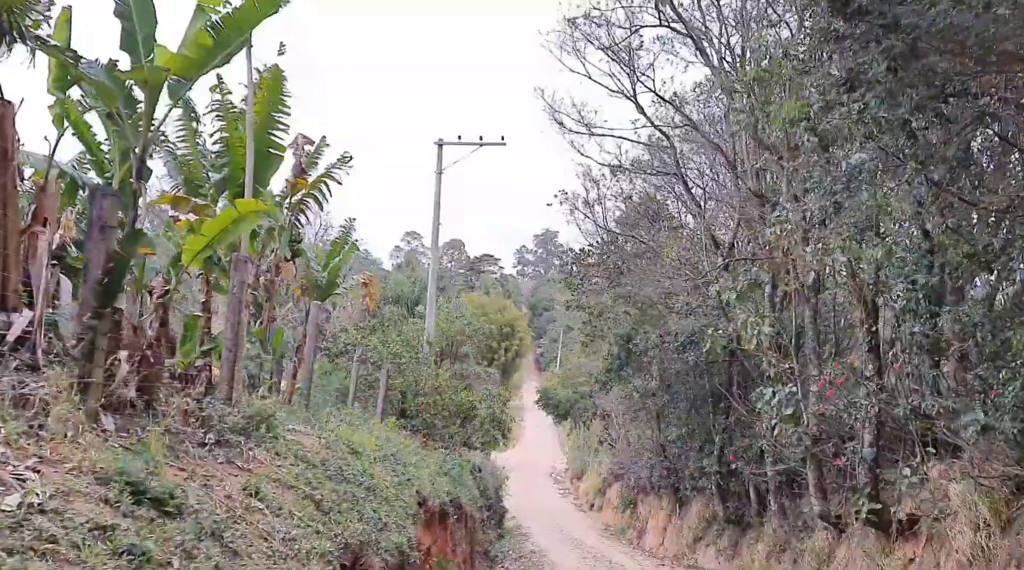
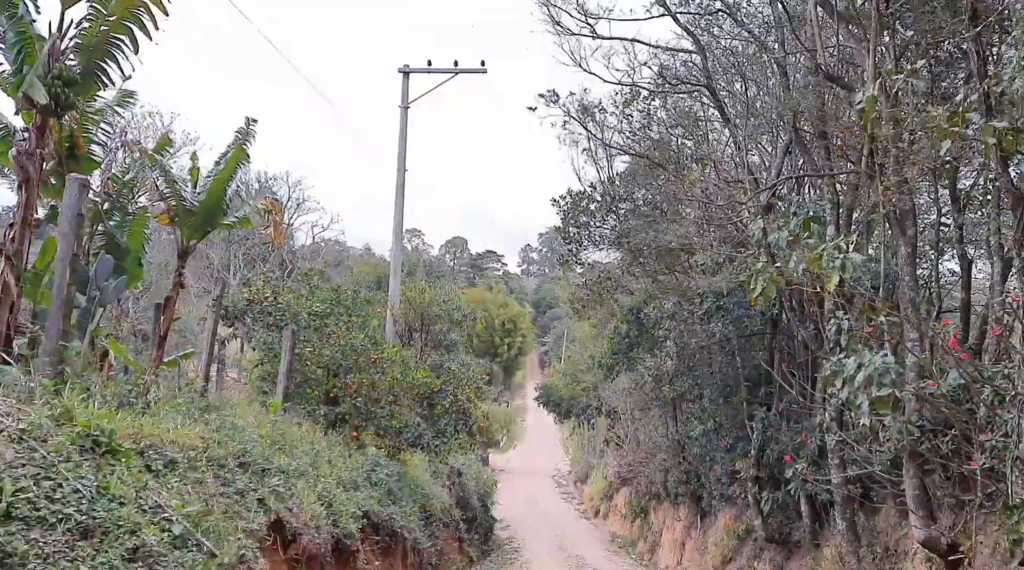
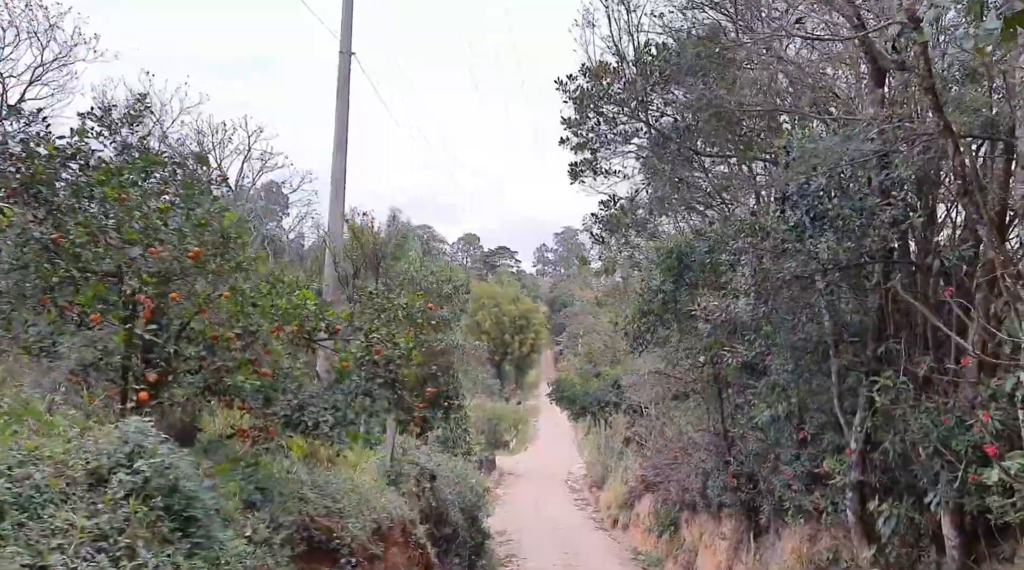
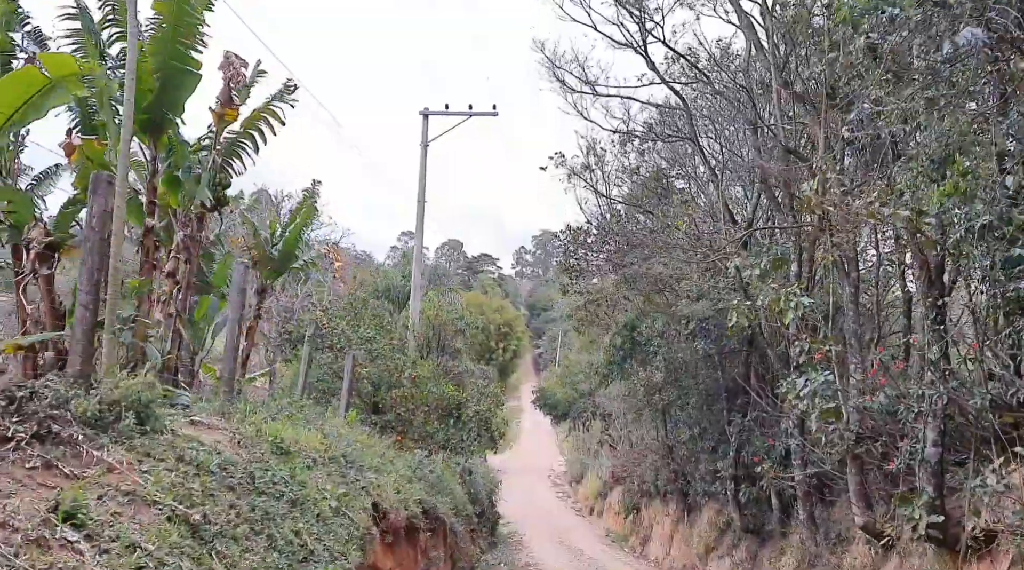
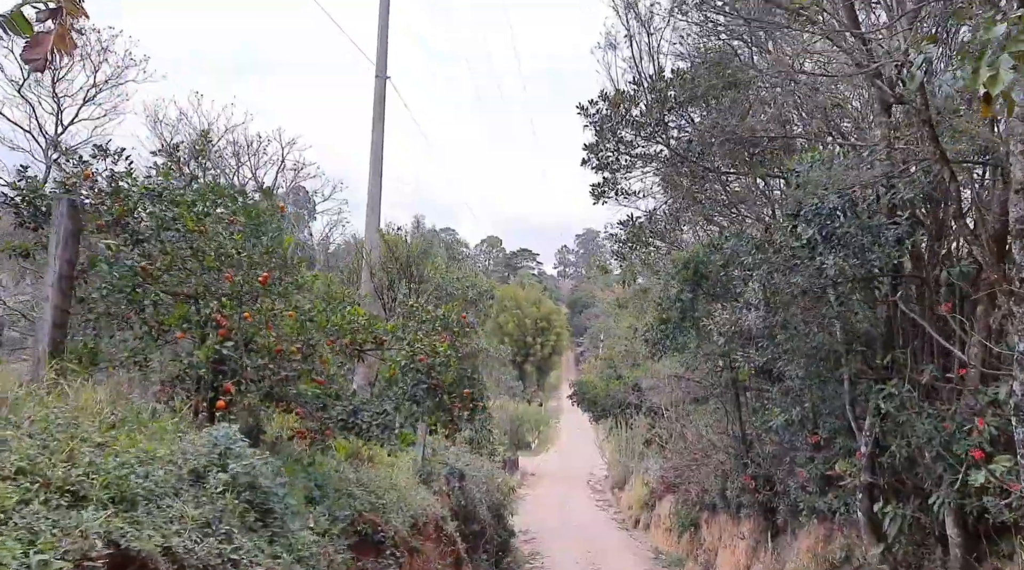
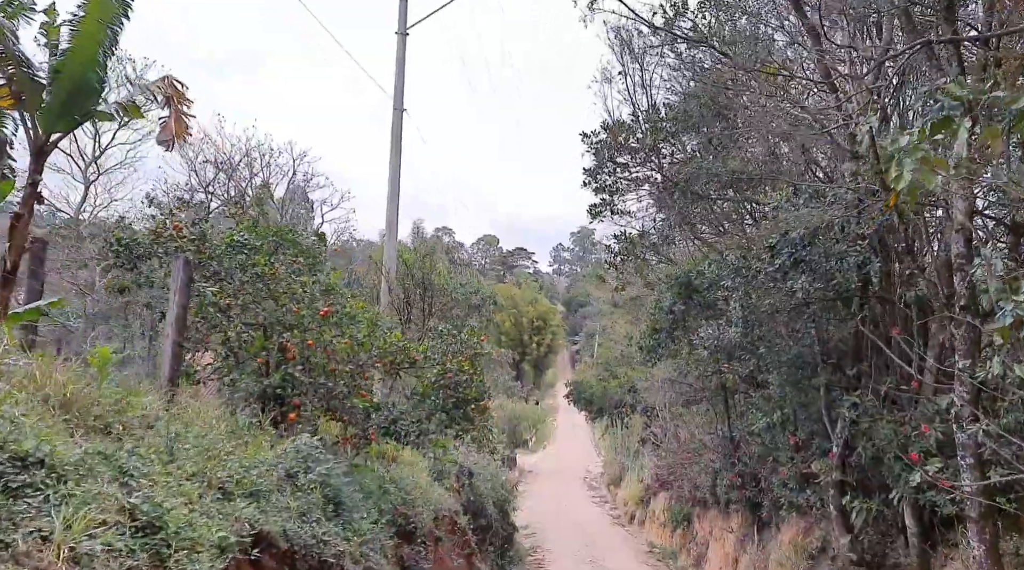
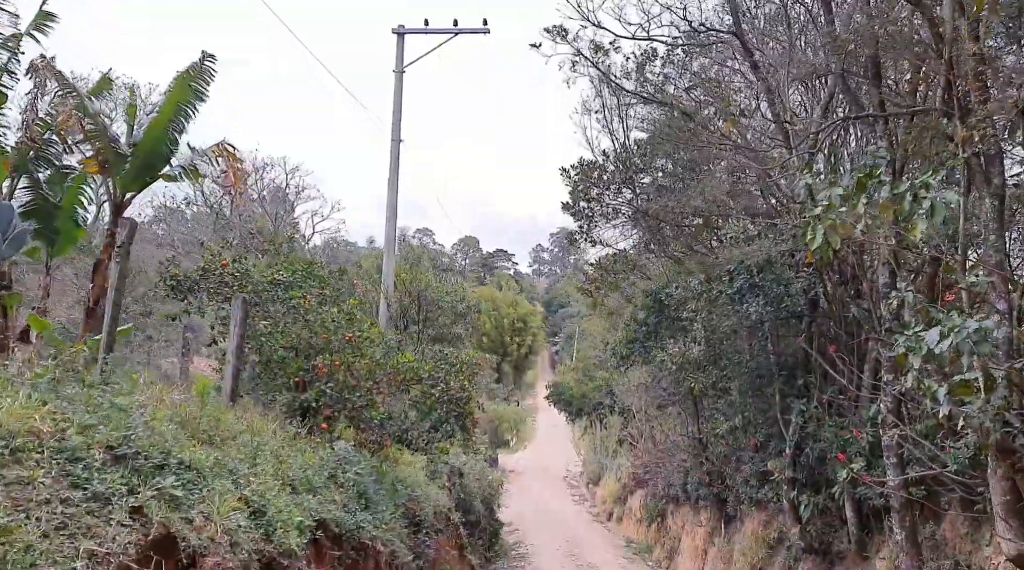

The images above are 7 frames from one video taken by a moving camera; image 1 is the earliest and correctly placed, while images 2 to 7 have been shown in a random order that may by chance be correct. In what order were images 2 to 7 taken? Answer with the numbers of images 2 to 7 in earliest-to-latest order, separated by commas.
4, 2, 7, 6, 5, 3
